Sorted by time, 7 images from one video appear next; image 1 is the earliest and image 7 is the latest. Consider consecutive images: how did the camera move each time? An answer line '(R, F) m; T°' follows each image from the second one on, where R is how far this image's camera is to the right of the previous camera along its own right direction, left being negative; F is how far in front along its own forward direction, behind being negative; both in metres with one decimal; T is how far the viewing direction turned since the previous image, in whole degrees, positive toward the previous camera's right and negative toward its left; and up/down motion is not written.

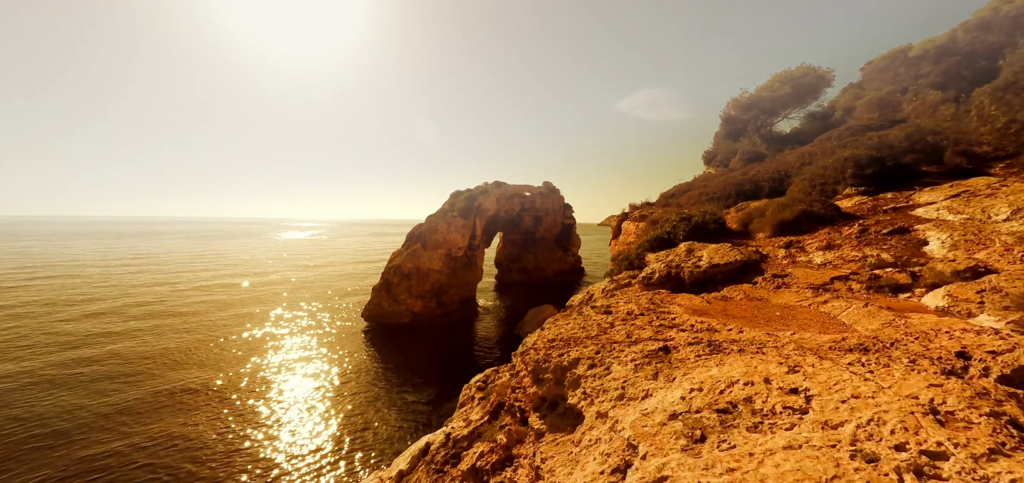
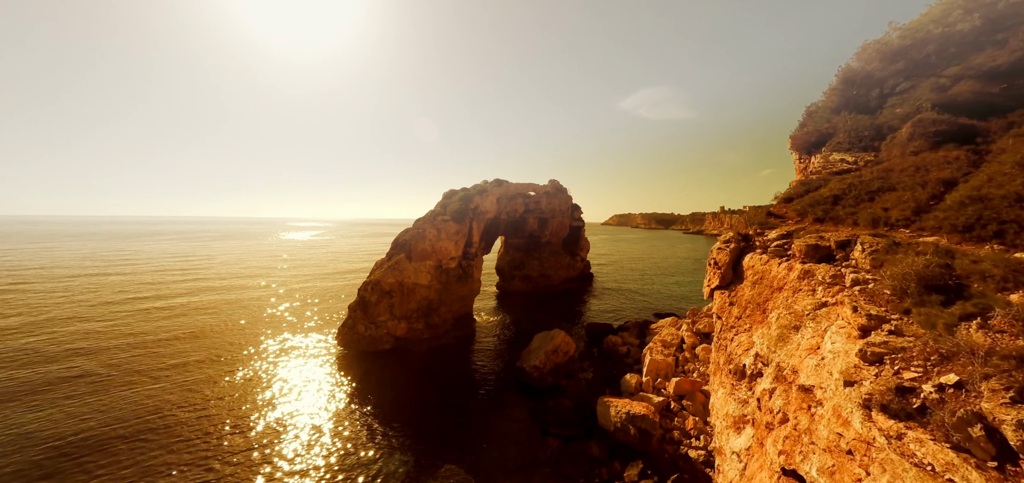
(0.0, +6.1) m; 0°
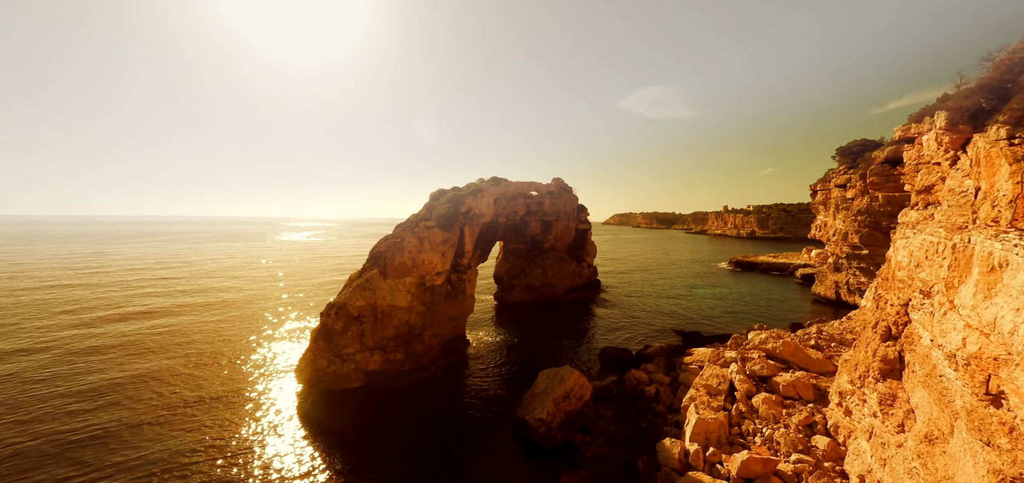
(+0.1, +5.8) m; 0°
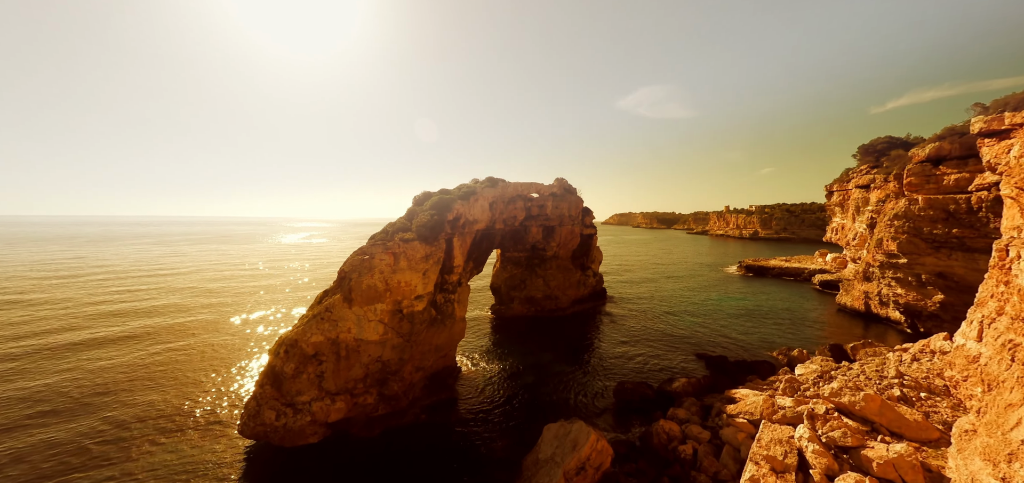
(+0.1, +4.9) m; 0°
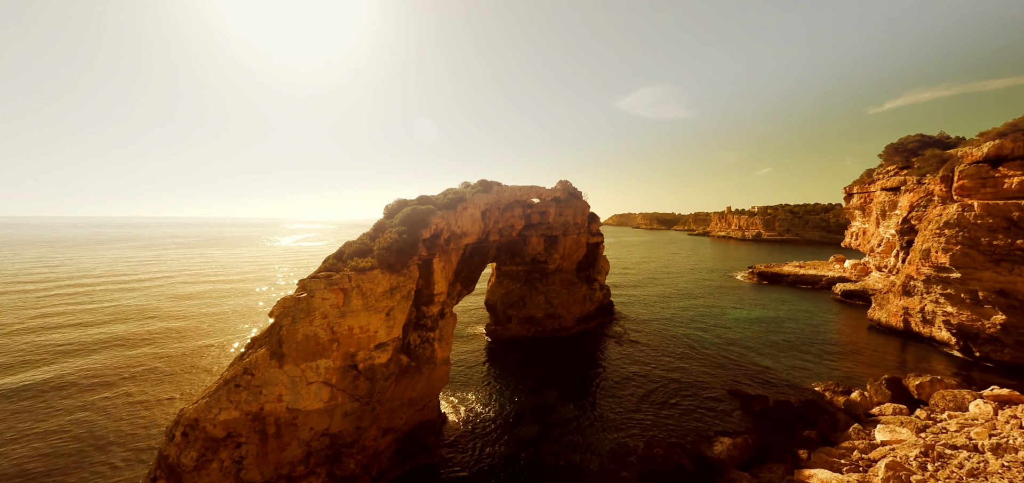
(+0.2, +5.4) m; 0°
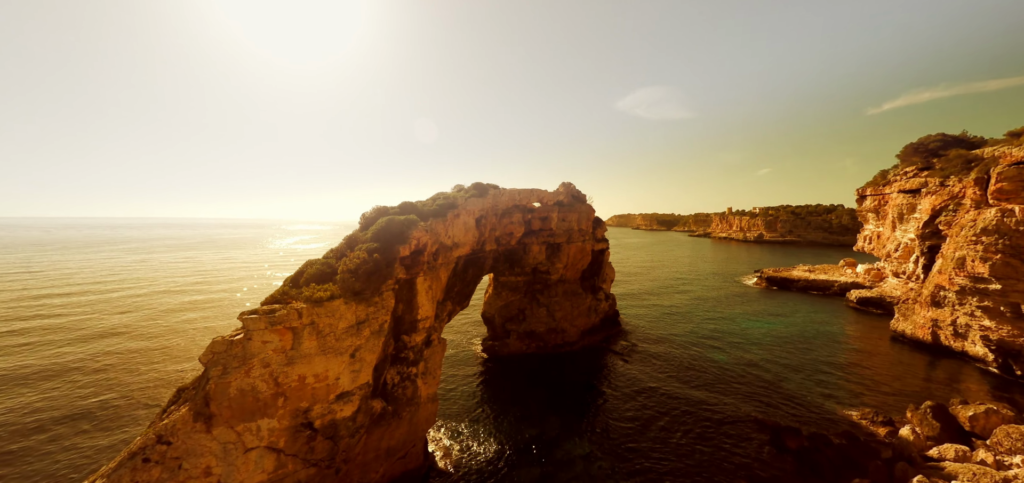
(+0.1, +3.2) m; 0°
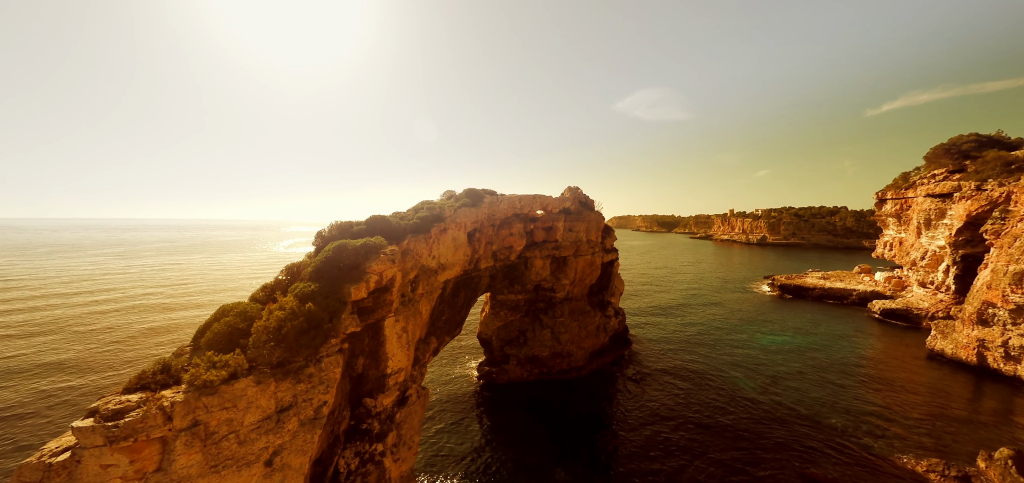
(0.0, +4.2) m; 0°
